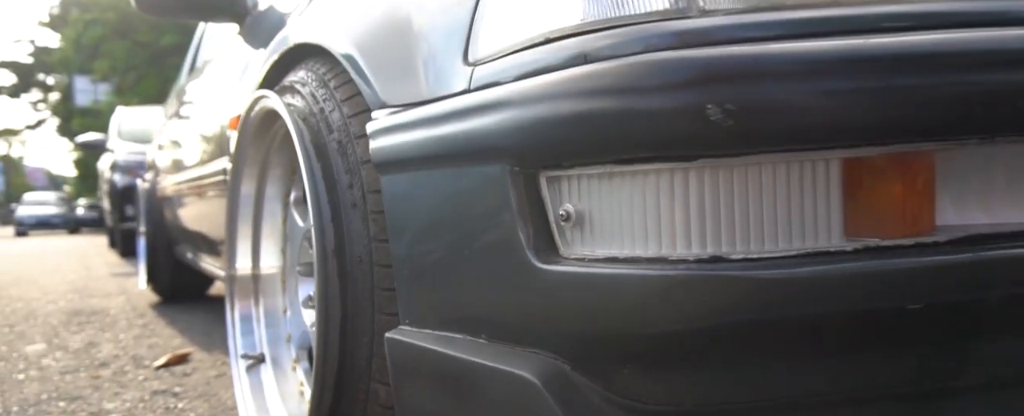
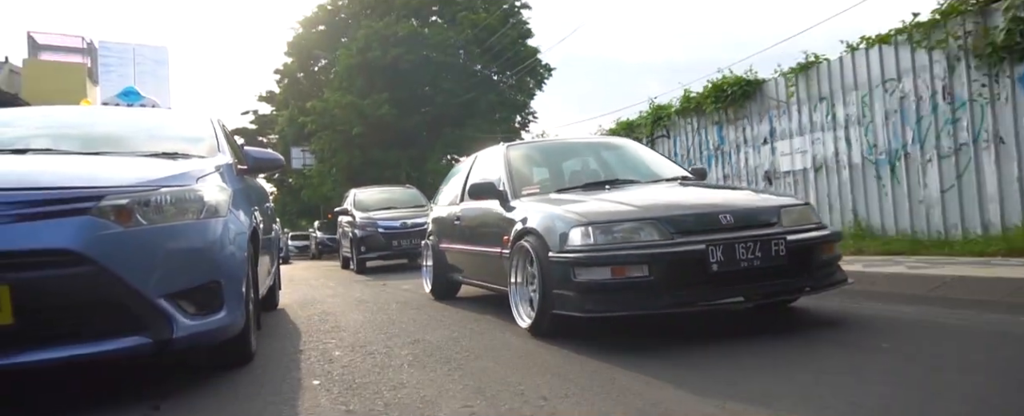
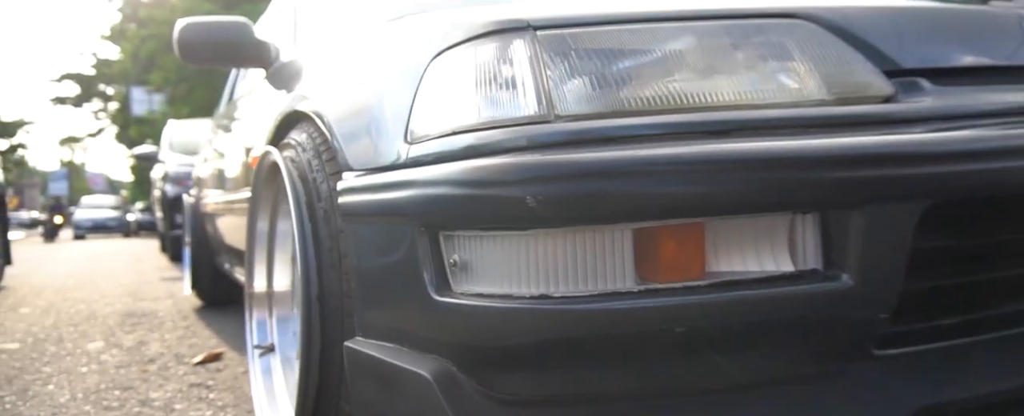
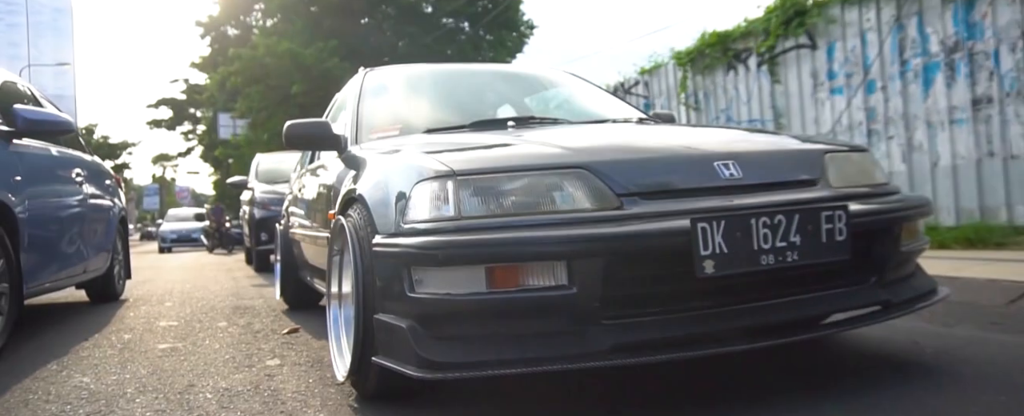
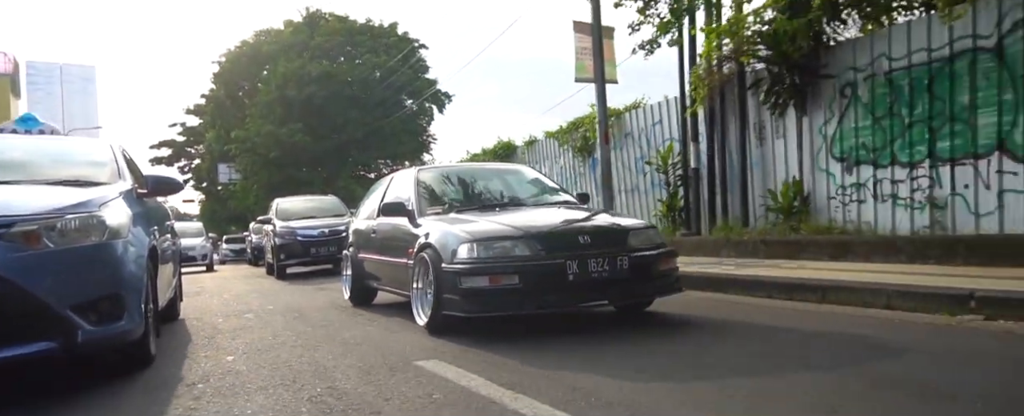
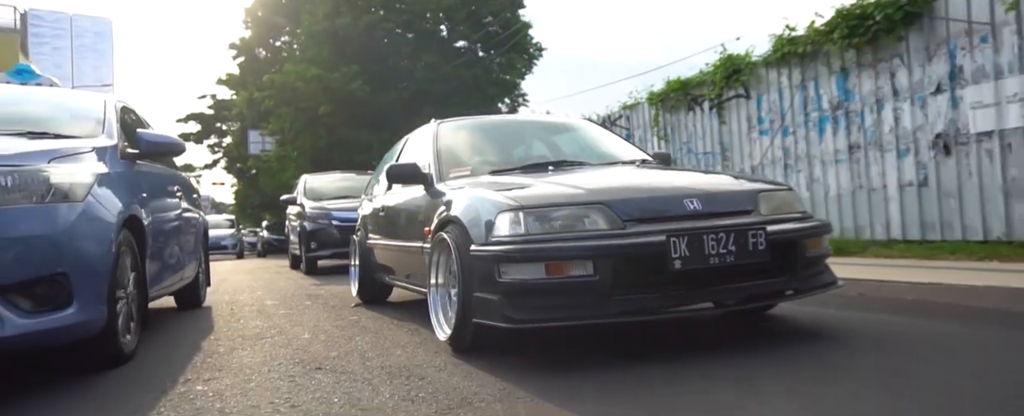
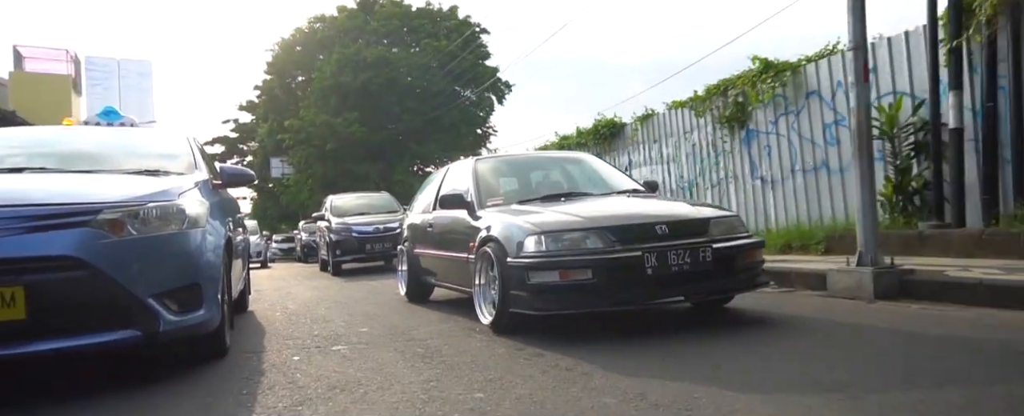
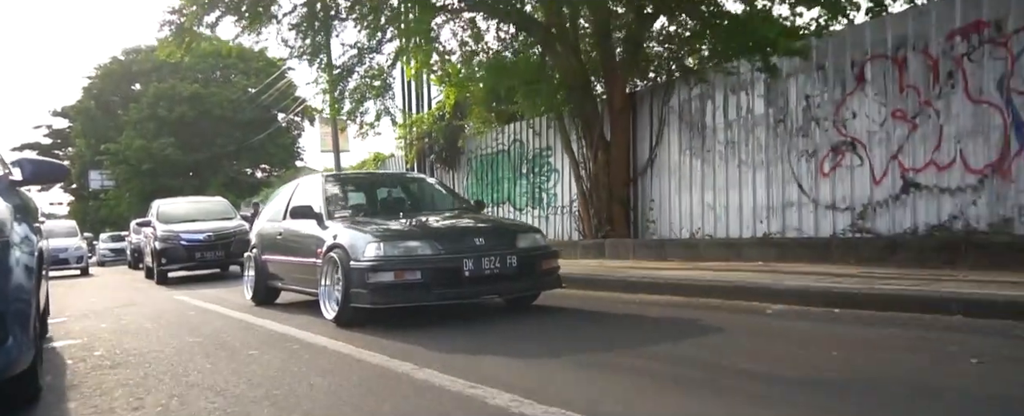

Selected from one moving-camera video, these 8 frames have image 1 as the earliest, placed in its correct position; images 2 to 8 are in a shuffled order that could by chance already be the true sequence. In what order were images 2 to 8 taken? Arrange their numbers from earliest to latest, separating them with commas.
3, 4, 6, 2, 7, 5, 8
